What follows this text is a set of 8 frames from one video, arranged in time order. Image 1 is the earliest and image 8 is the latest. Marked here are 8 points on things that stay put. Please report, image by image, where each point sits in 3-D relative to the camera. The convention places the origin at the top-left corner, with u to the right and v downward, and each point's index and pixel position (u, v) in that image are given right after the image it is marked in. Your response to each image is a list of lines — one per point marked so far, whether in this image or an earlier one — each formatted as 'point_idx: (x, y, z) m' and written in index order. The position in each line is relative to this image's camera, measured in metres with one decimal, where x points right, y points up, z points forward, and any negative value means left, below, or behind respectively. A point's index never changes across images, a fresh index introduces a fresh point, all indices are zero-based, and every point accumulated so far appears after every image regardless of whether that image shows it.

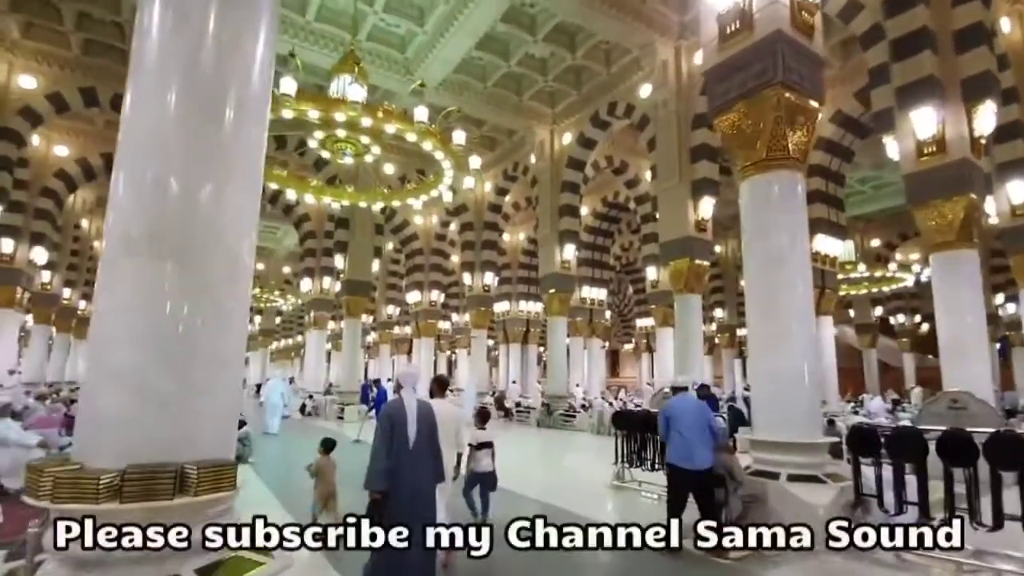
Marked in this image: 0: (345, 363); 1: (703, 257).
0: (-4.8, -2.2, +15.1) m
1: (+3.6, +0.6, +9.9) m
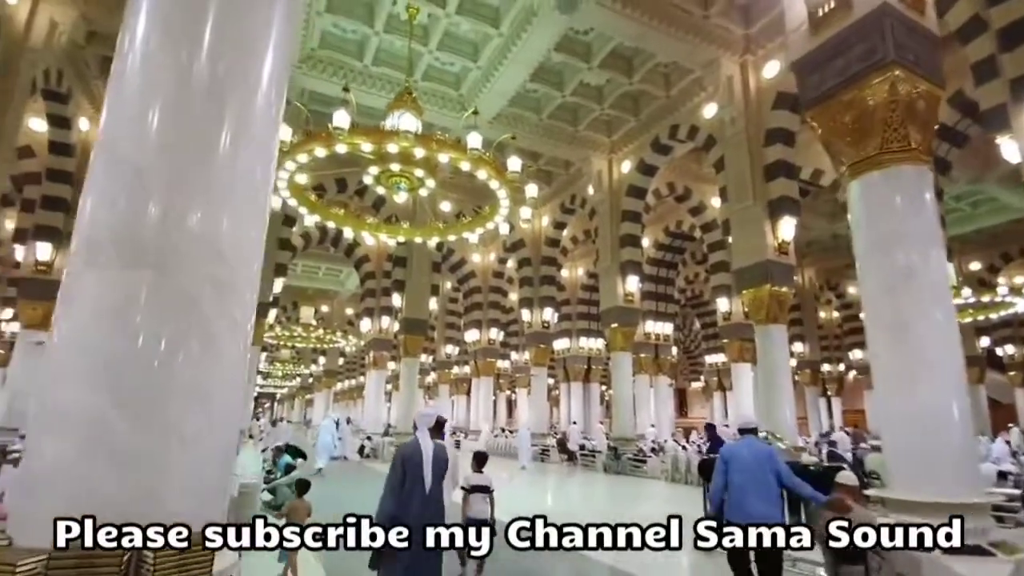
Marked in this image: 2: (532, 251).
0: (-3.1, -3.3, +14.8) m
1: (+4.7, +0.1, +9.0) m
2: (+0.6, +1.2, +16.9) m
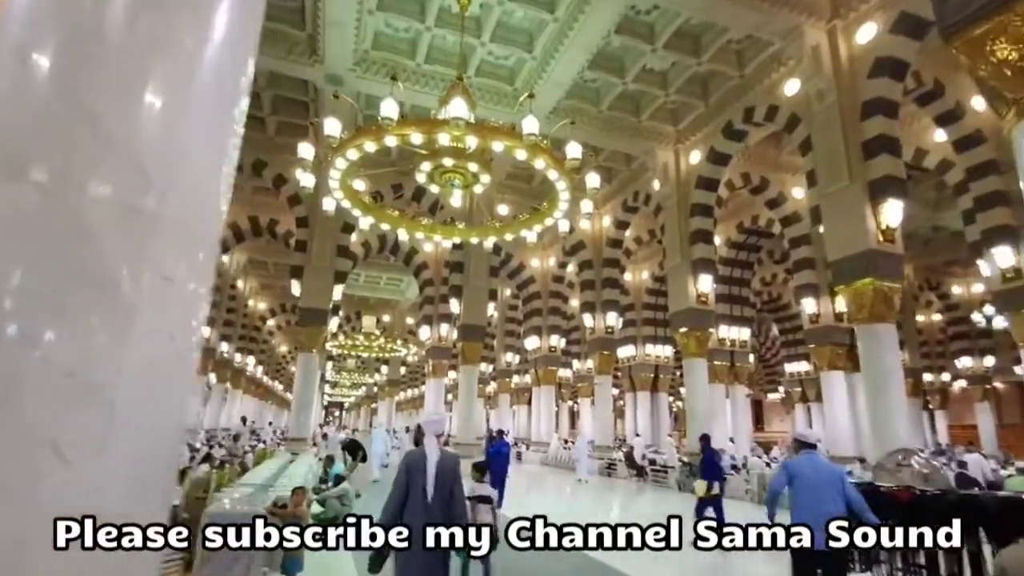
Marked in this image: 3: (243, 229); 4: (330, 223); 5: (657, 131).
0: (-1.4, -3.4, +14.3) m
1: (+5.6, +0.2, +7.7) m
2: (+2.5, +1.1, +16.1) m
3: (-8.9, +2.0, +17.3) m
4: (-4.8, +1.7, +13.7) m
5: (+3.4, +3.7, +12.3) m
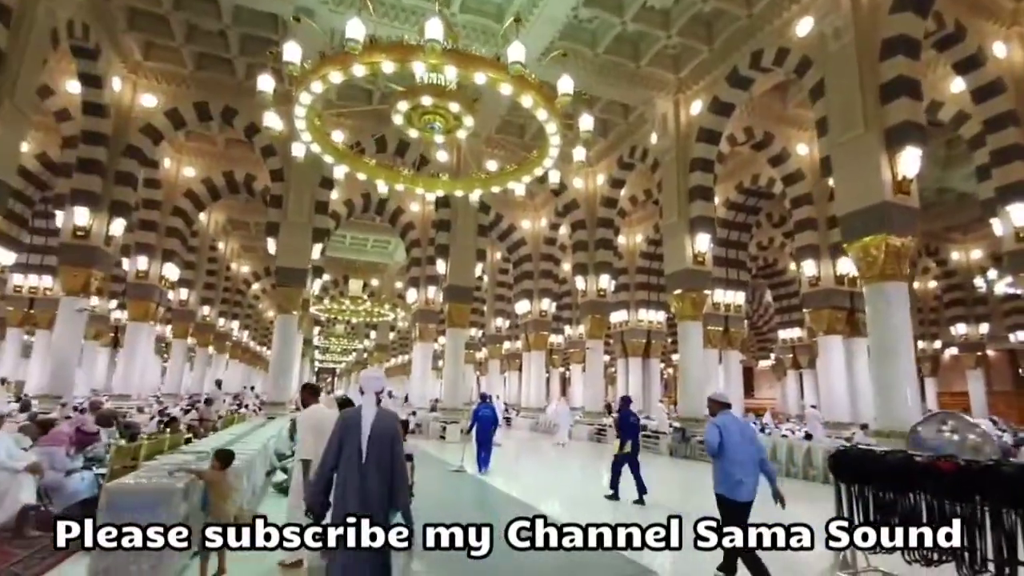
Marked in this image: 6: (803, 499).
0: (-1.7, -2.4, +13.9) m
1: (+5.4, +0.8, +7.2) m
2: (+2.2, +2.2, +15.4) m
3: (-9.3, +3.3, +16.4) m
4: (-5.1, +2.8, +12.9) m
5: (+3.2, +4.6, +11.5) m
6: (+3.9, -2.8, +7.0) m
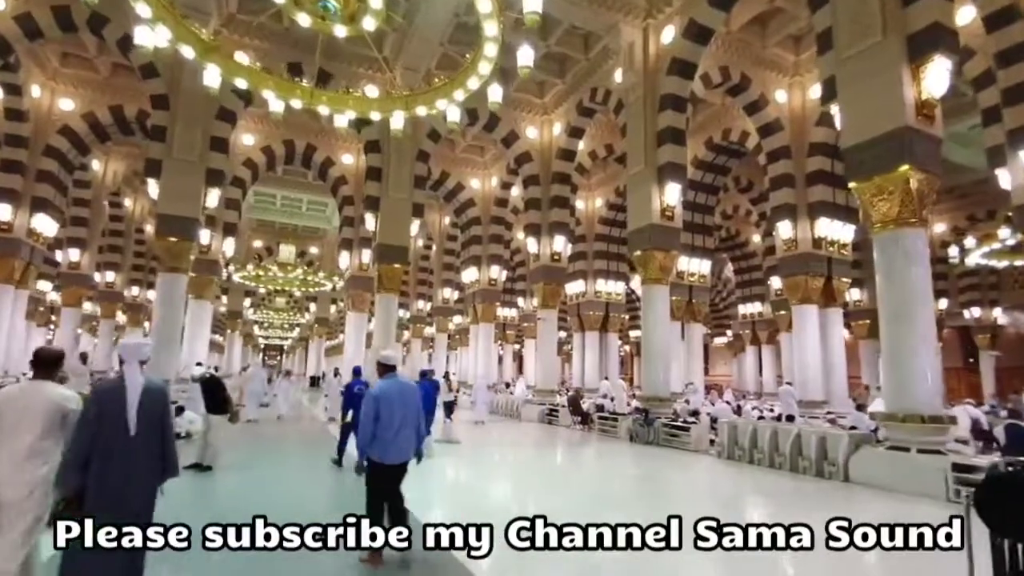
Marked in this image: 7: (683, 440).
0: (-3.1, -1.5, +12.0) m
1: (+4.6, +1.4, +5.7) m
2: (+0.7, +3.2, +13.6) m
3: (-10.7, +4.4, +13.7) m
4: (-6.3, +3.7, +10.5) m
5: (+2.0, +5.4, +9.7) m
6: (+3.0, -2.2, +5.6) m
7: (+3.0, -2.7, +9.2) m
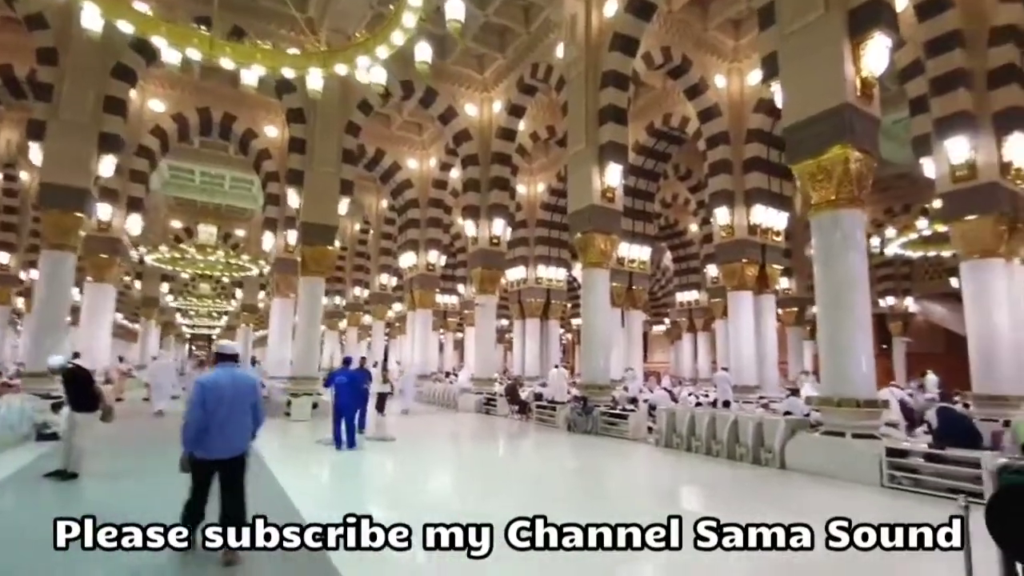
0: (-4.4, -1.1, +11.1) m
1: (+3.8, +1.6, +5.6) m
2: (-0.8, +3.5, +13.0) m
3: (-12.2, +4.8, +11.9) m
4: (-7.5, +4.0, +9.2) m
5: (+0.9, +5.7, +9.2) m
6: (+2.3, -2.0, +5.4) m
7: (+1.9, -2.4, +8.9) m
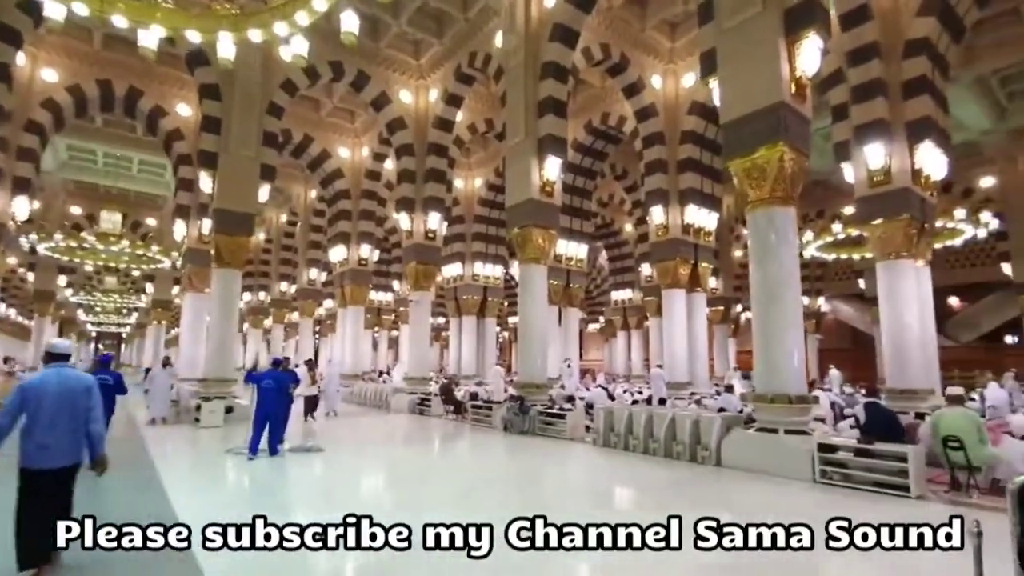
0: (-5.7, -1.0, +10.1) m
1: (+3.2, +1.6, +5.7) m
2: (-2.3, +3.6, +12.5) m
3: (-13.5, +5.0, +10.0) m
4: (-8.5, +4.2, +7.9) m
5: (-0.1, +5.7, +8.9) m
6: (+1.6, -2.0, +5.3) m
7: (+0.8, -2.3, +8.8) m
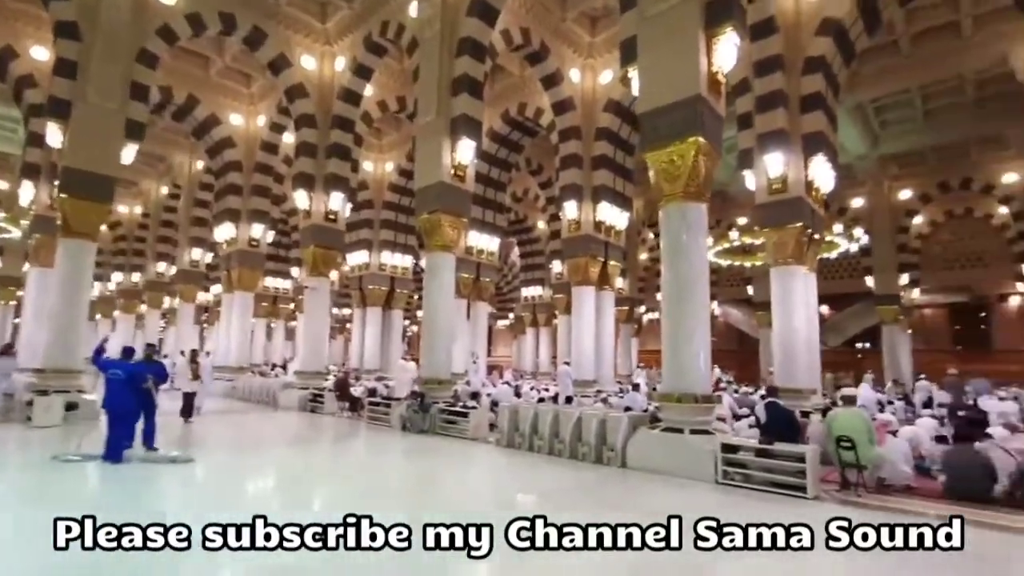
0: (-7.4, -0.5, +8.5) m
1: (+2.2, +1.6, +5.6) m
2: (-4.2, +4.0, +11.4) m
3: (-14.8, +5.8, +7.1) m
4: (-9.5, +4.7, +5.8) m
5: (-1.4, +5.9, +8.3) m
6: (+0.6, -1.9, +5.0) m
7: (-0.8, -2.2, +8.3) m
